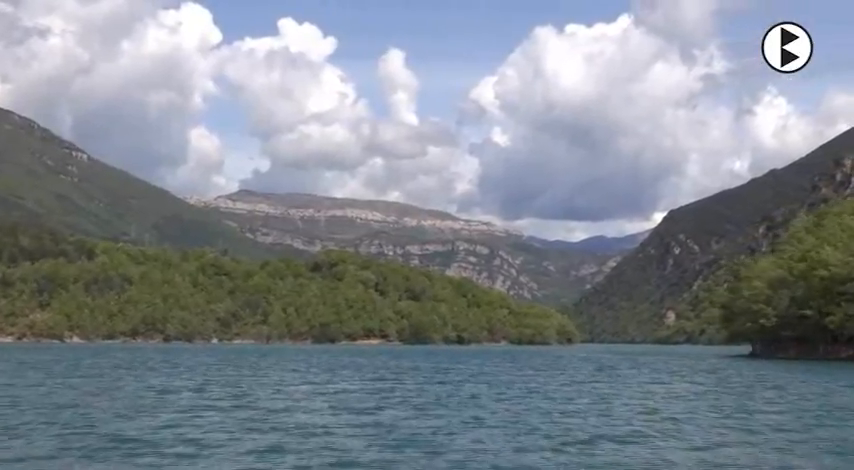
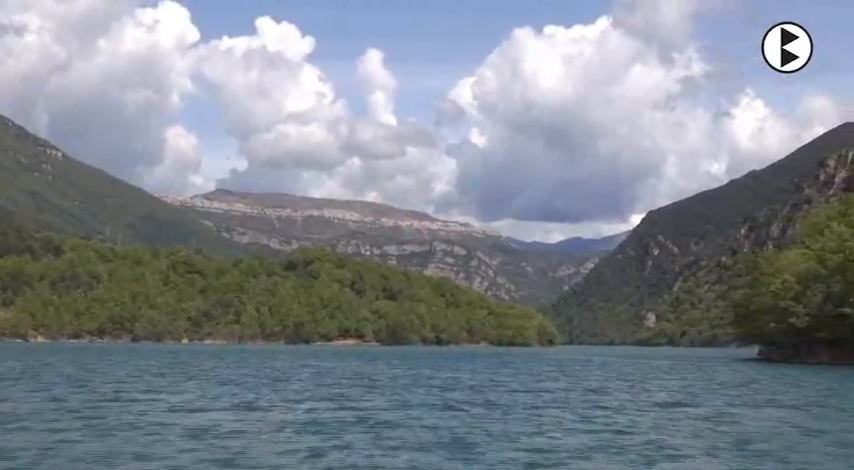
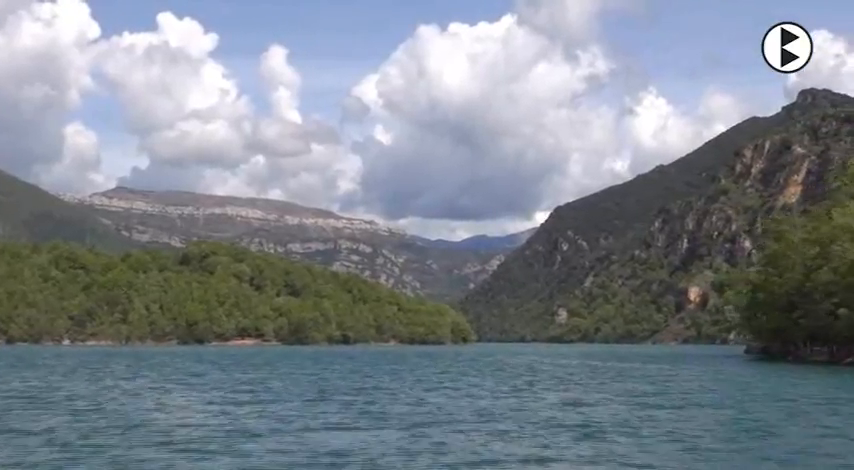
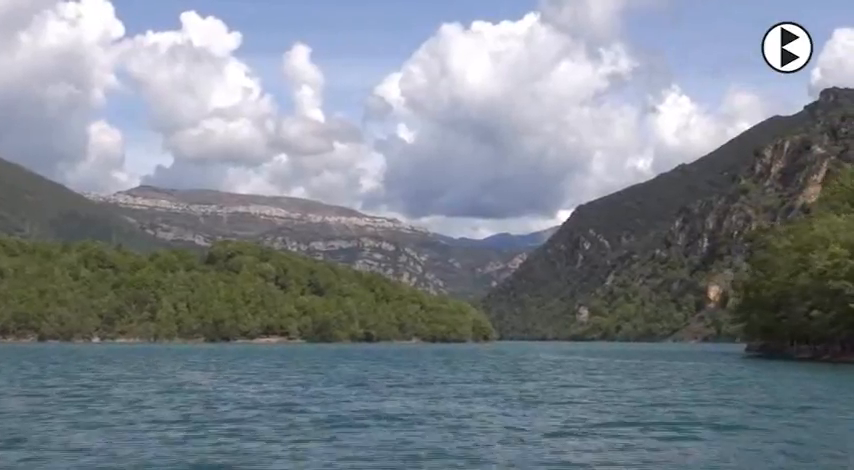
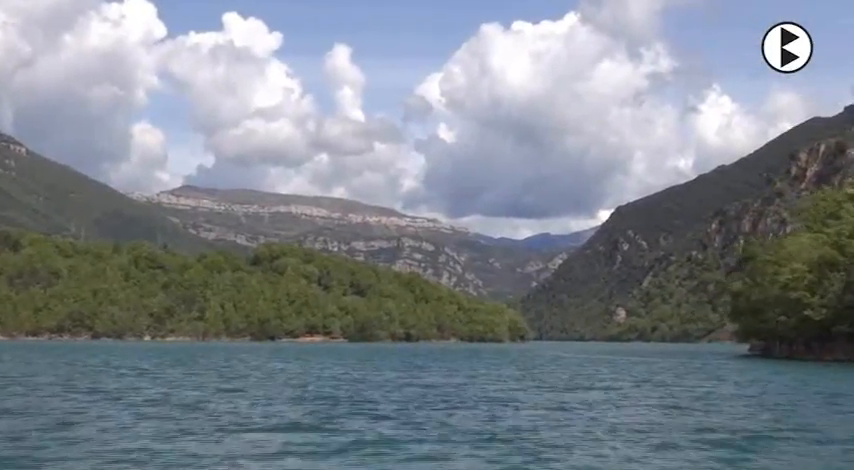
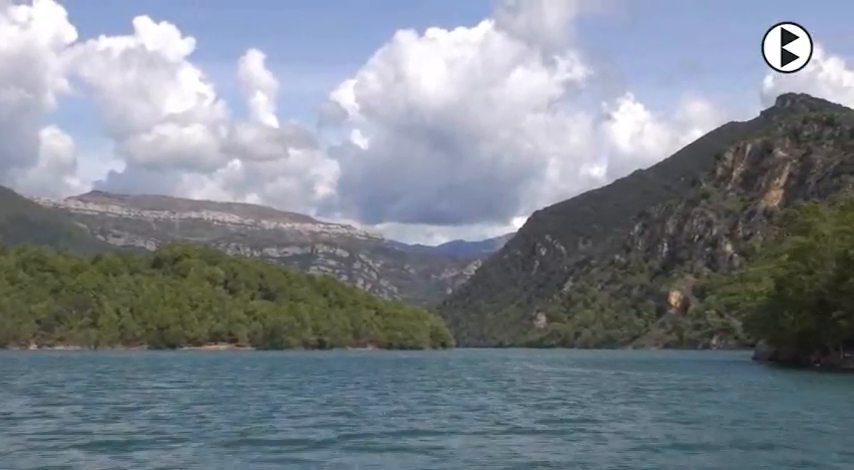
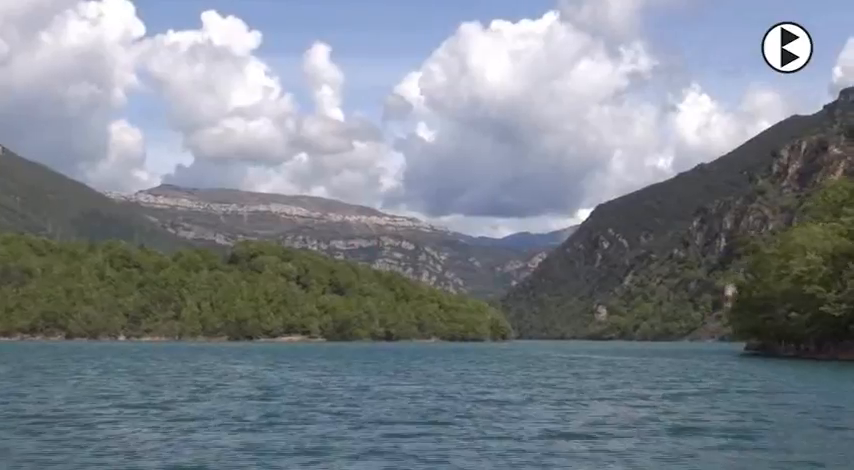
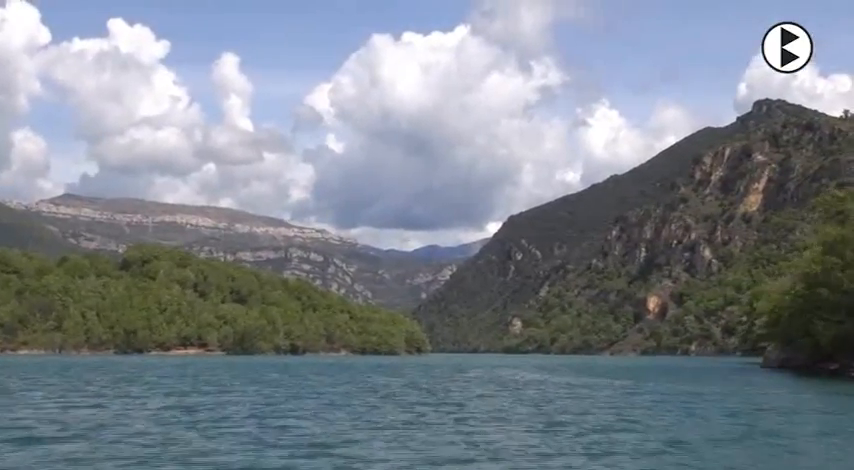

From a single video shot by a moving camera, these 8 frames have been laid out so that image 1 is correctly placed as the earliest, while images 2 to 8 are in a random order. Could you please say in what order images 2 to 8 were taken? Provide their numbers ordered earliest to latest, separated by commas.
2, 5, 7, 4, 3, 6, 8
